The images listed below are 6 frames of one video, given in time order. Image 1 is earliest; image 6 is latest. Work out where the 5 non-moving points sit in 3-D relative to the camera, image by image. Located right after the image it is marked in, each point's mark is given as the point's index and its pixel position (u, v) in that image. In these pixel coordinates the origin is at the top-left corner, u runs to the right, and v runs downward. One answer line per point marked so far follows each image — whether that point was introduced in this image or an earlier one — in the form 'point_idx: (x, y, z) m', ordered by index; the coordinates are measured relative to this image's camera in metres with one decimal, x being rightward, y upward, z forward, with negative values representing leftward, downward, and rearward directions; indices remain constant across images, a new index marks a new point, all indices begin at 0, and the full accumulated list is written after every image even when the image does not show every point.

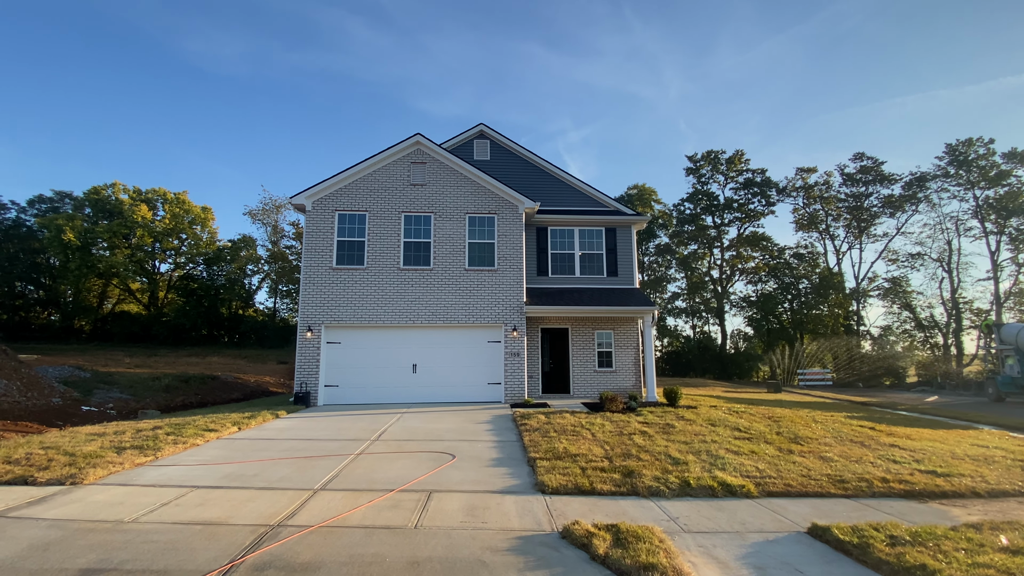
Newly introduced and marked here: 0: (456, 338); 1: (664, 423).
0: (-1.6, -1.4, +14.8) m
1: (+3.1, -2.8, +10.6) m
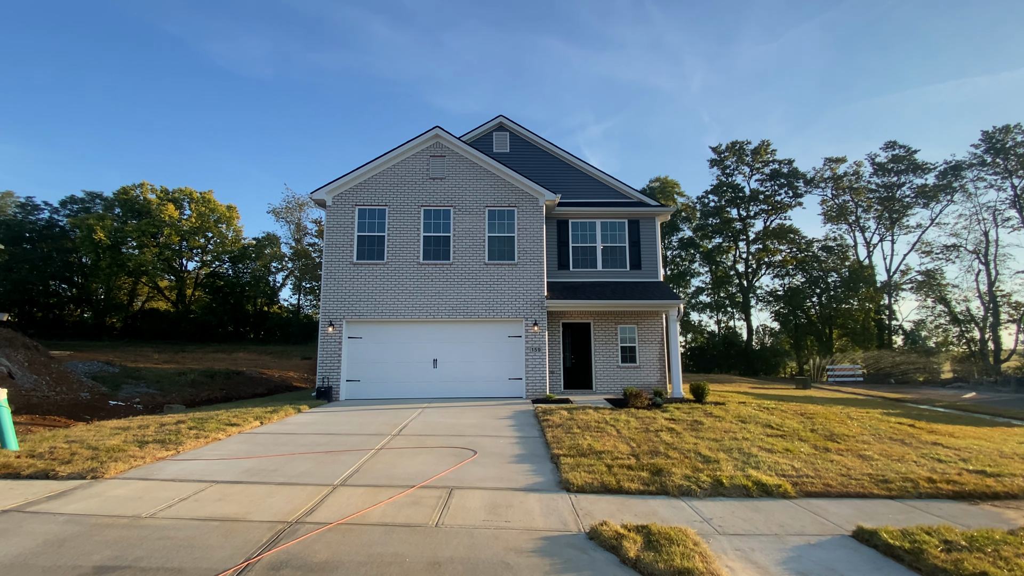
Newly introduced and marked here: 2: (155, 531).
0: (-1.0, -1.3, +14.7) m
1: (+3.5, -2.6, +10.3) m
2: (-3.1, -2.1, +4.6) m
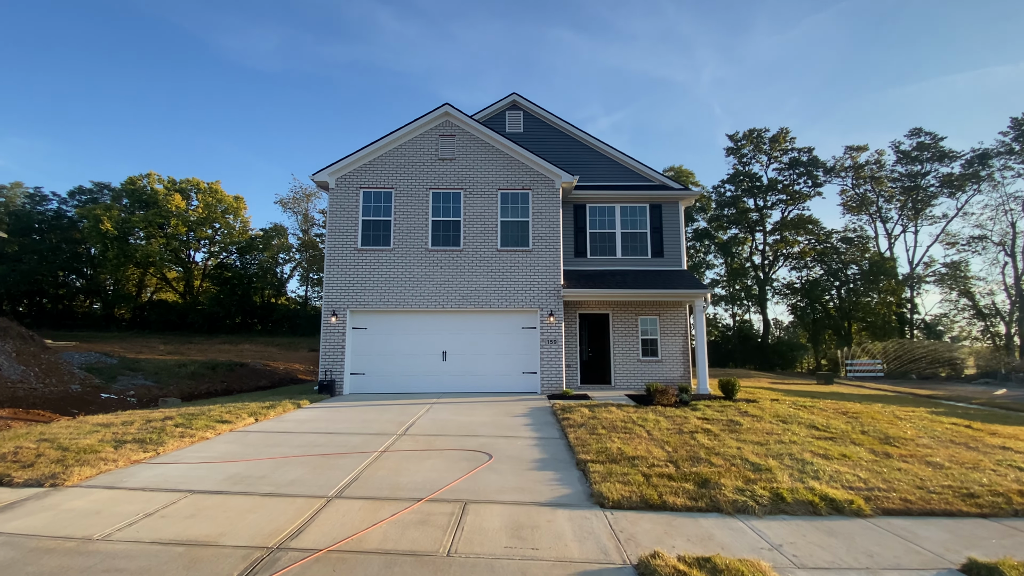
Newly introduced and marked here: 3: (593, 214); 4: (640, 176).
0: (-0.6, -1.0, +13.8) m
1: (+3.8, -2.4, +9.4) m
2: (-2.9, -1.9, +3.7) m
3: (+2.4, +2.2, +15.3) m
4: (+3.9, +3.4, +15.8) m
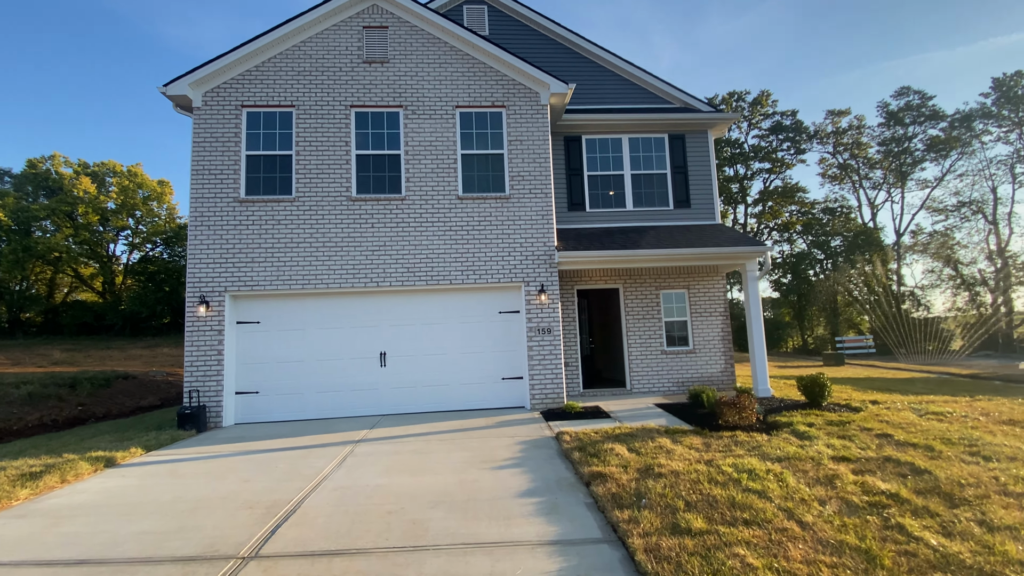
0: (-1.1, -0.4, +9.2) m
1: (+3.7, -1.7, +5.1) m
2: (-2.7, -1.6, -0.9) m
3: (+1.7, +2.9, +10.9) m
4: (+3.1, +4.2, +11.4) m
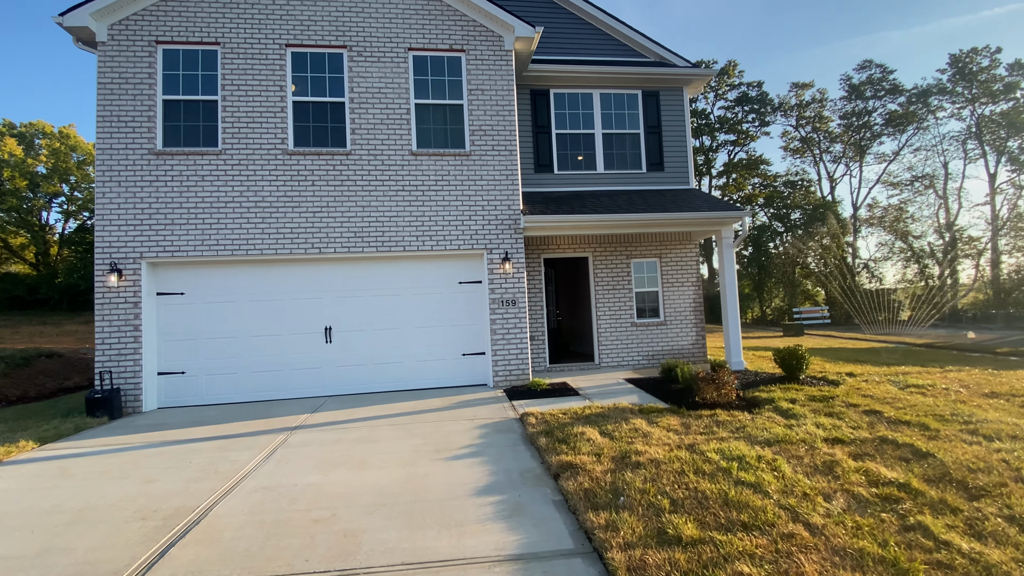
0: (-1.7, +0.2, +8.3) m
1: (+3.3, -1.4, +4.6) m
2: (-2.7, -1.6, -1.8) m
3: (+0.9, +3.5, +10.0) m
4: (+2.3, +4.8, +10.6) m
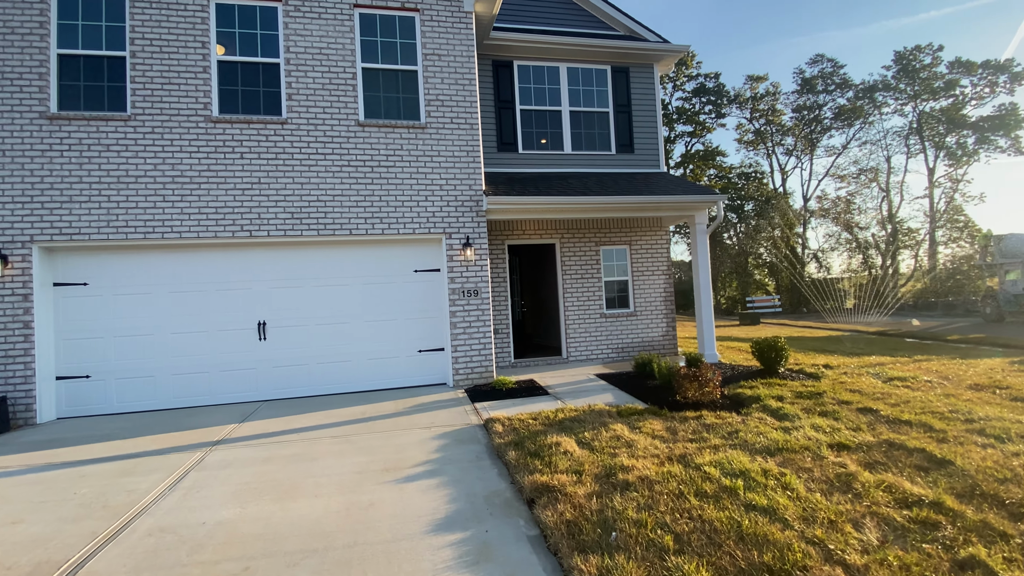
0: (-2.3, +0.3, +7.4) m
1: (+3.0, -1.3, +4.2) m
2: (-2.4, -1.7, -2.8) m
3: (+0.2, +3.7, +9.2) m
4: (+1.6, +5.0, +9.9) m
